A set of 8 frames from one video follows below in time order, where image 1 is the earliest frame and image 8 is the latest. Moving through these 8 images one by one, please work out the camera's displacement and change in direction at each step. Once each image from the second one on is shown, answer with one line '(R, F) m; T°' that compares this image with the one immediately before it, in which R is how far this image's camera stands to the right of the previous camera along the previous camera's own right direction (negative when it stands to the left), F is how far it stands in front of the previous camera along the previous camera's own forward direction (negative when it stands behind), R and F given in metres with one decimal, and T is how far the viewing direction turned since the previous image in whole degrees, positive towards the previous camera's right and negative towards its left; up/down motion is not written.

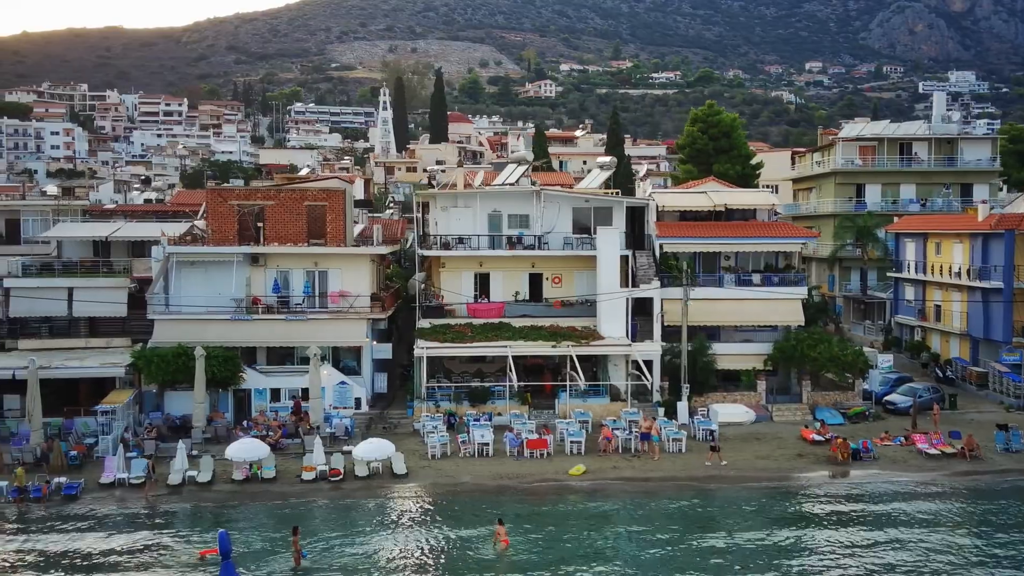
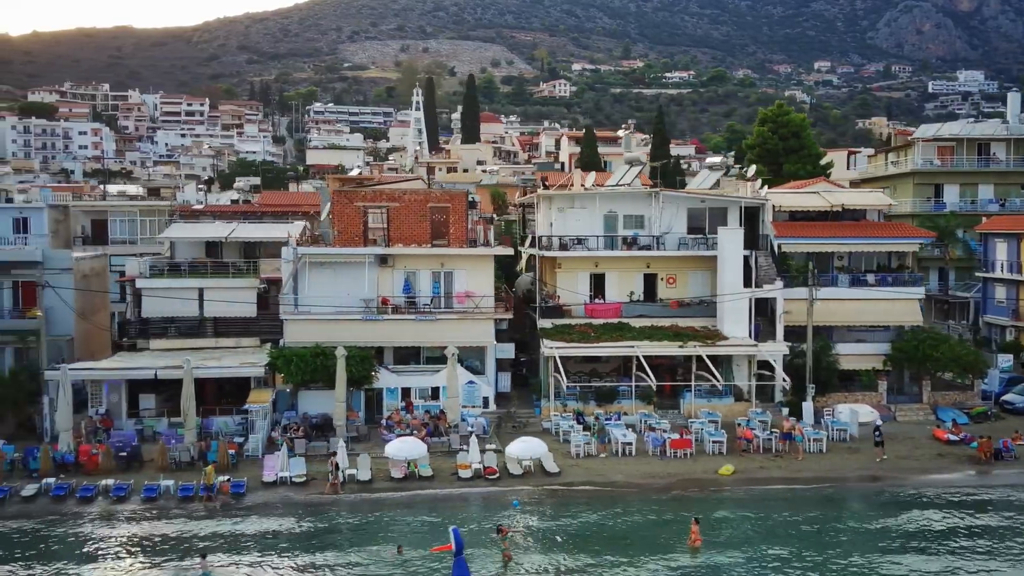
(-4.4, -0.3) m; 0°
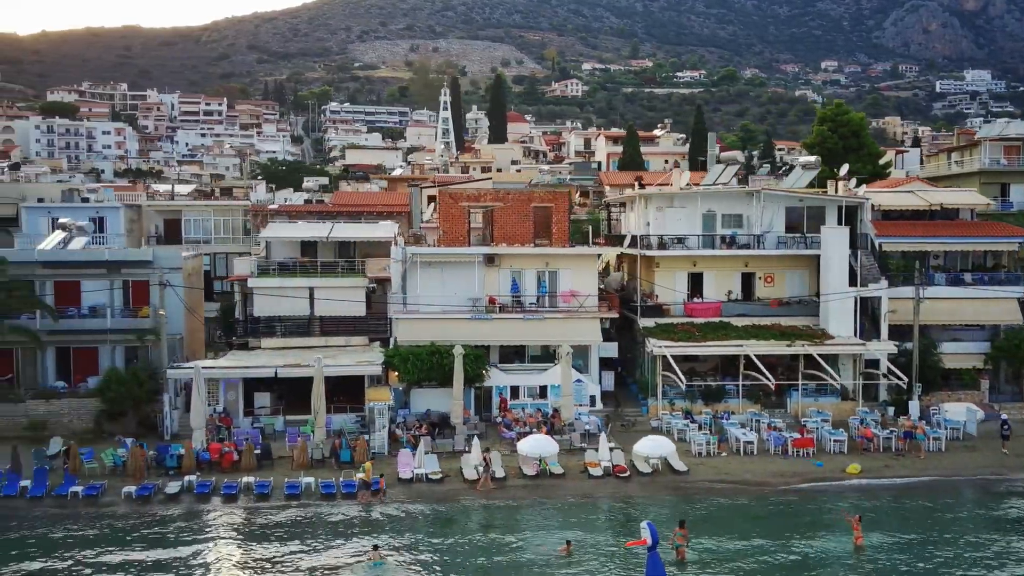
(-3.7, -0.2) m; 0°
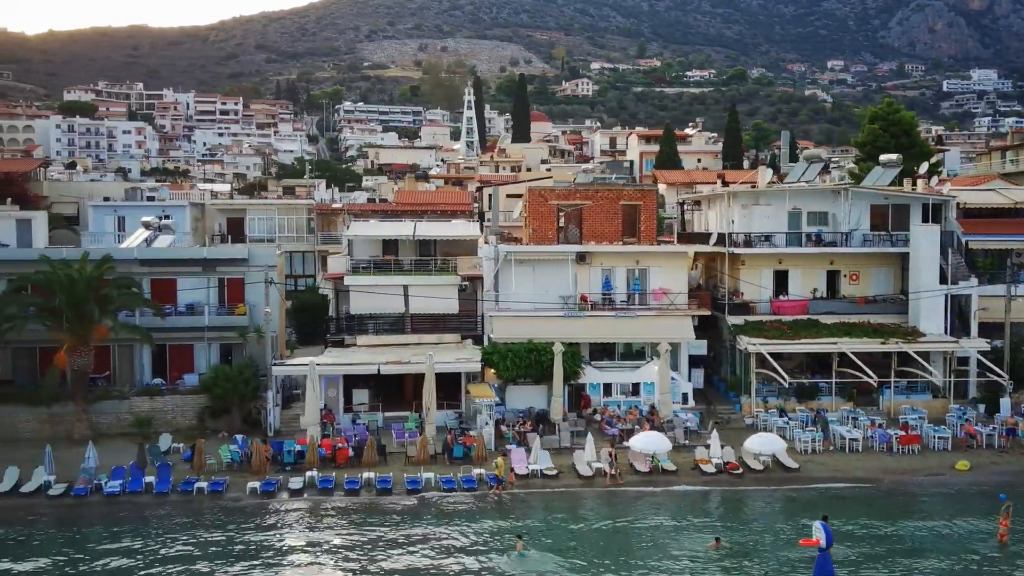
(-3.2, -0.2) m; 0°
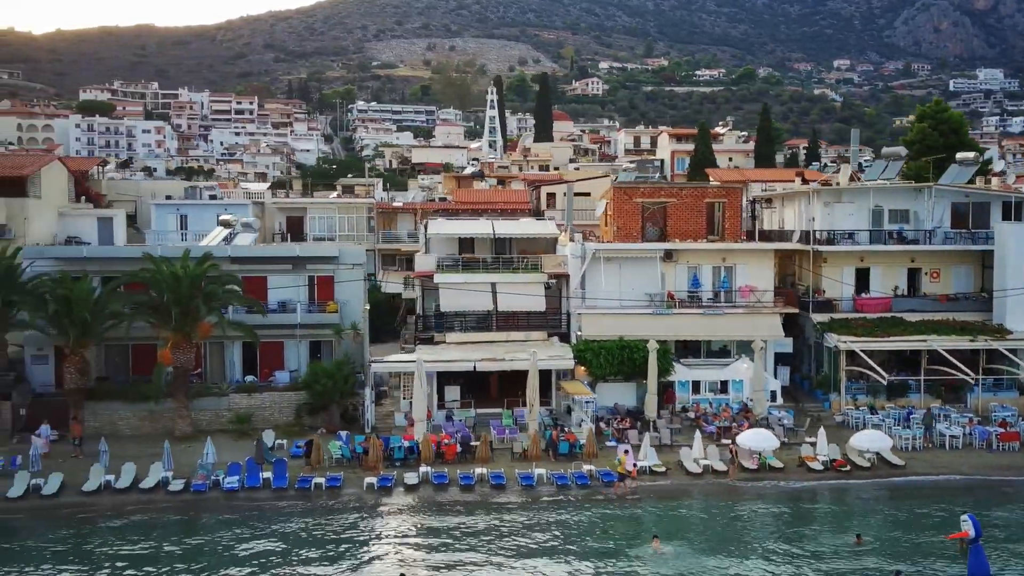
(-3.1, -0.1) m; 0°
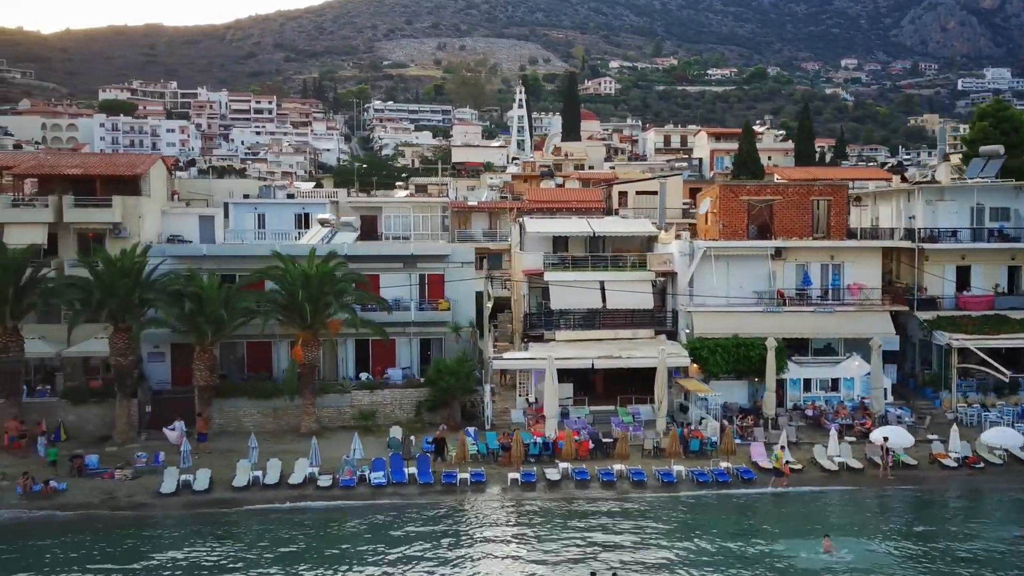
(-3.9, -0.2) m; 0°
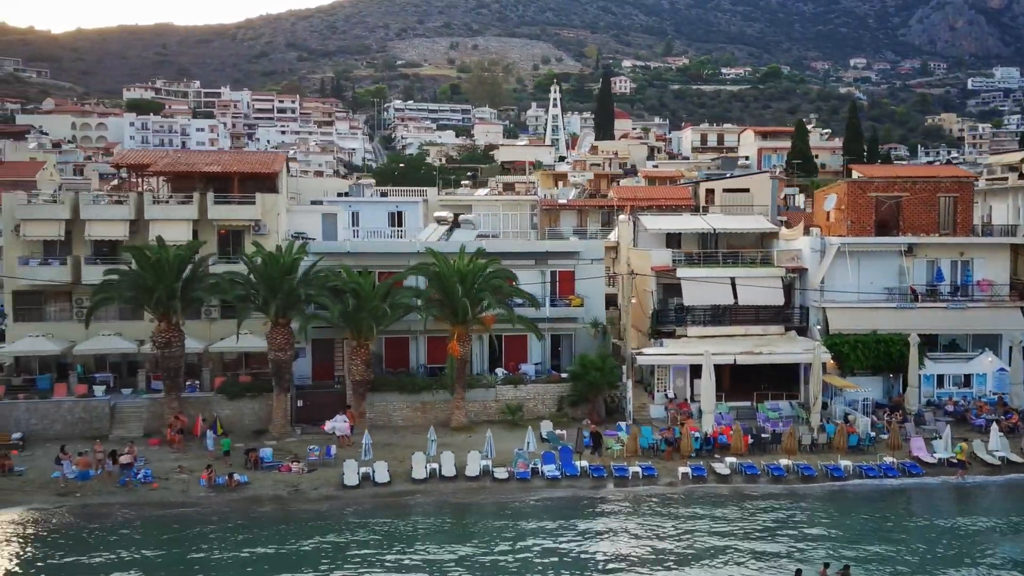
(-4.7, -0.3) m; 0°
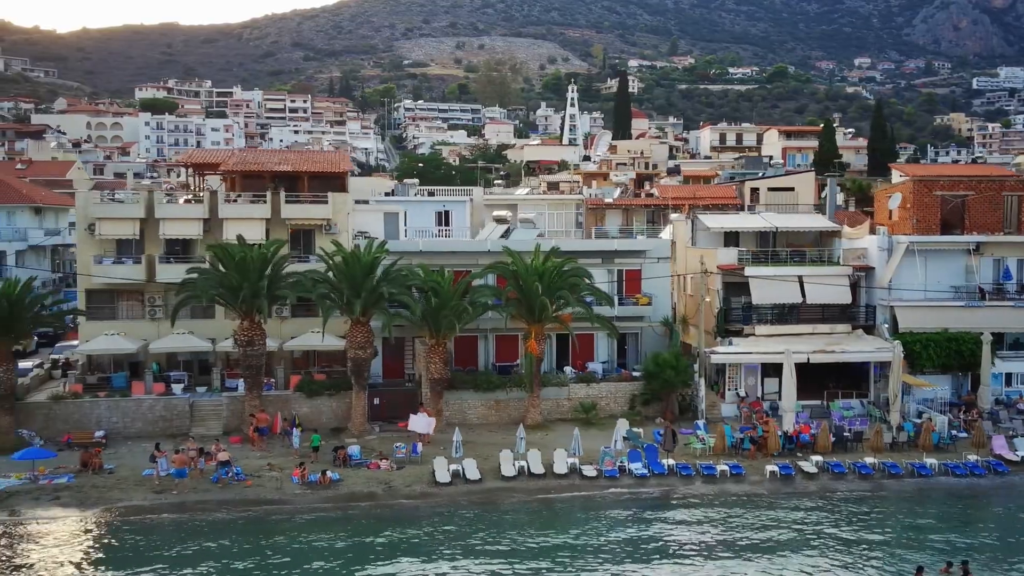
(-2.4, -0.1) m; 0°
